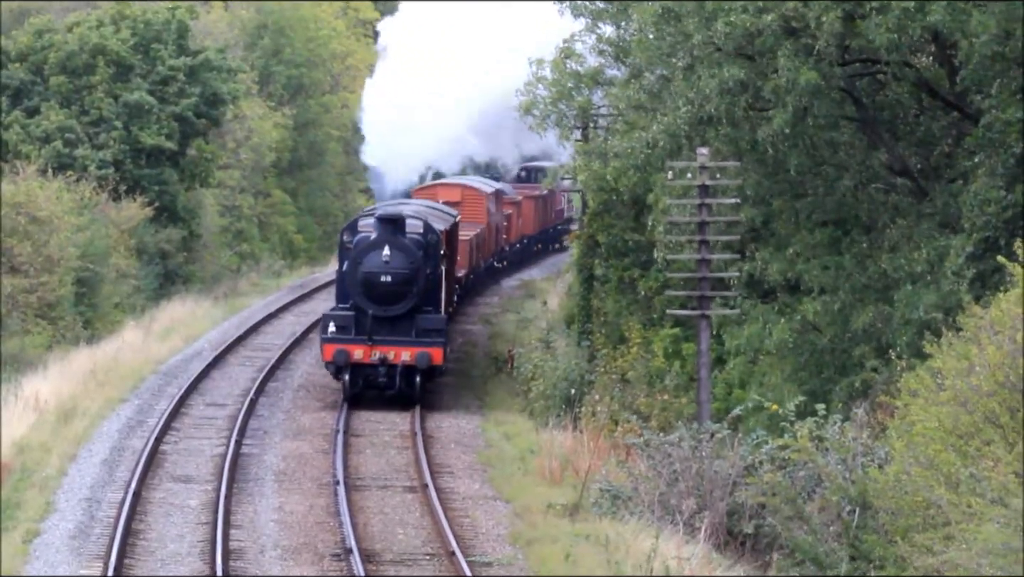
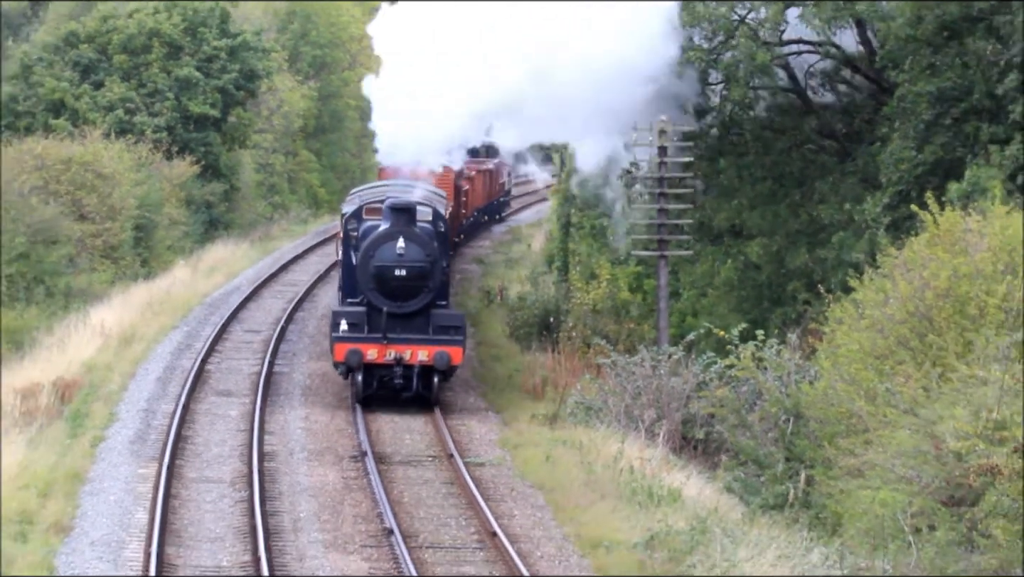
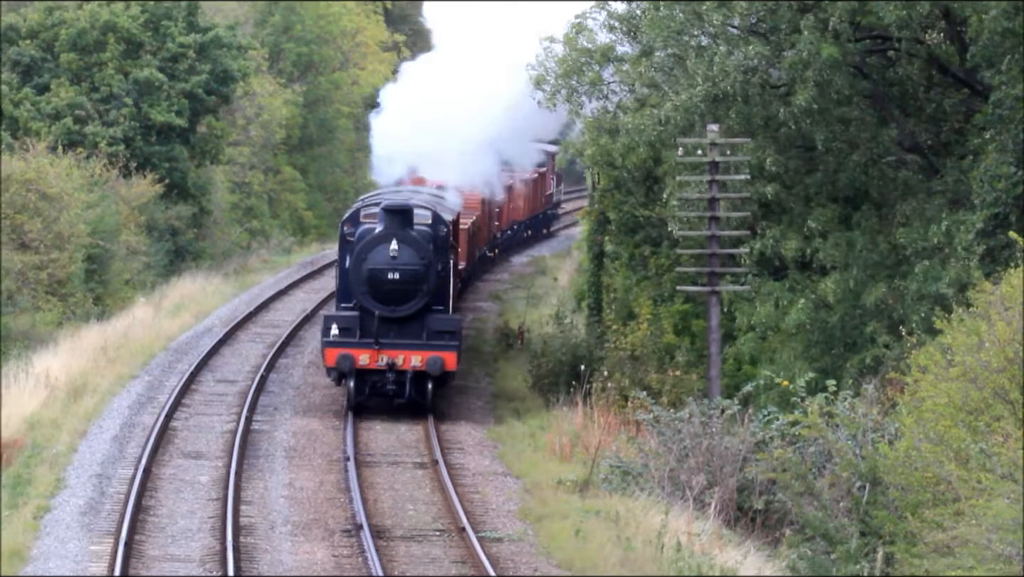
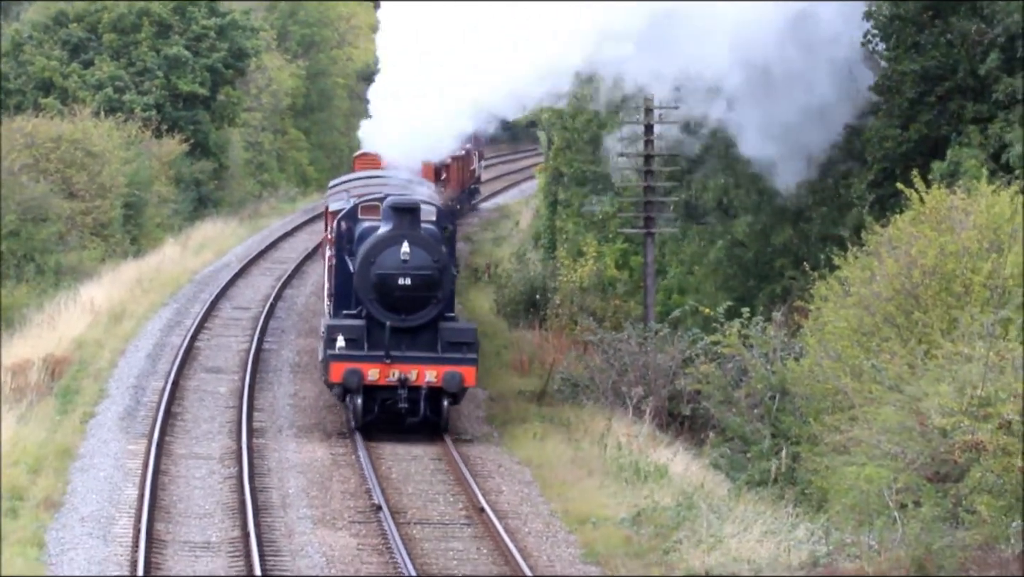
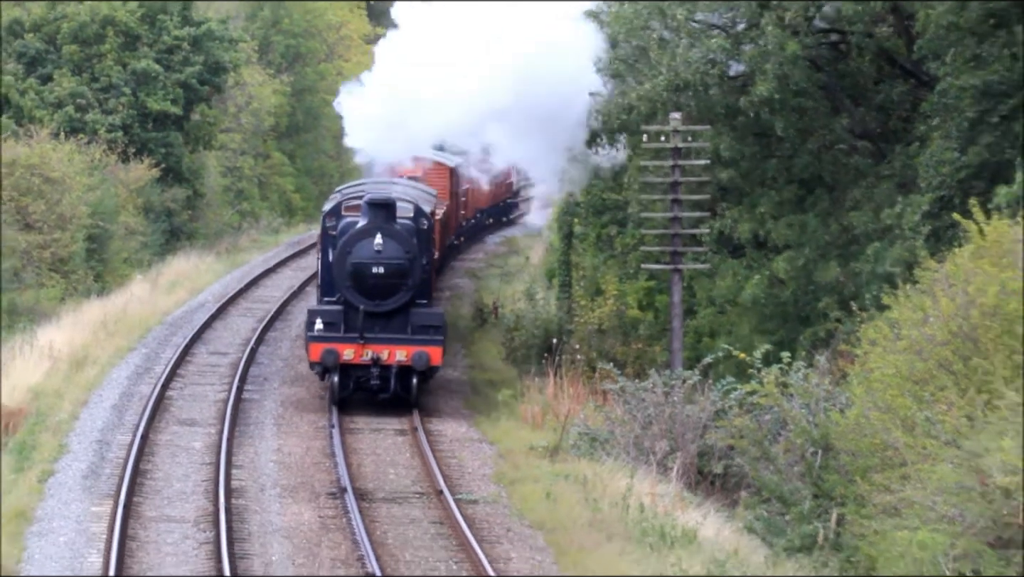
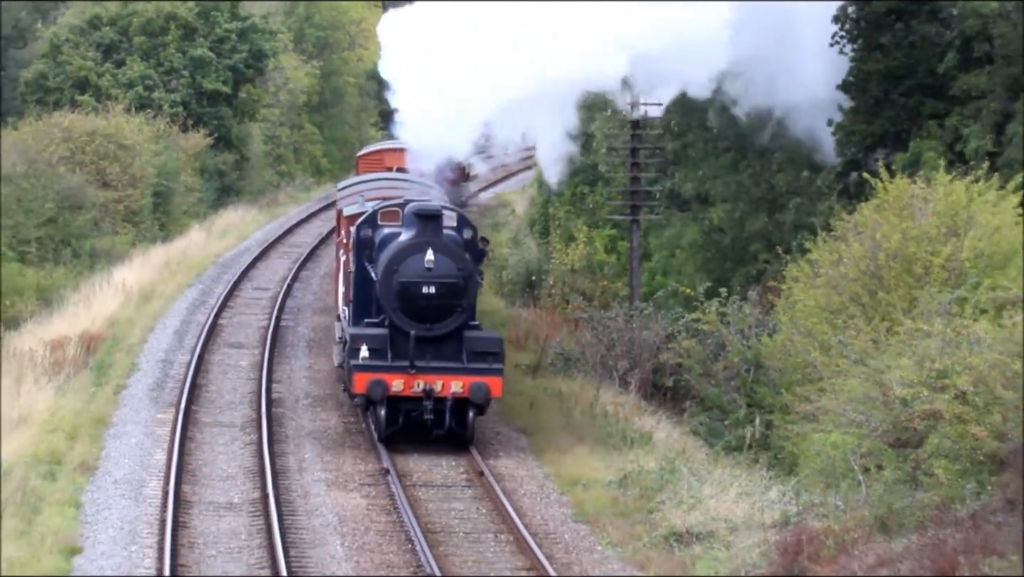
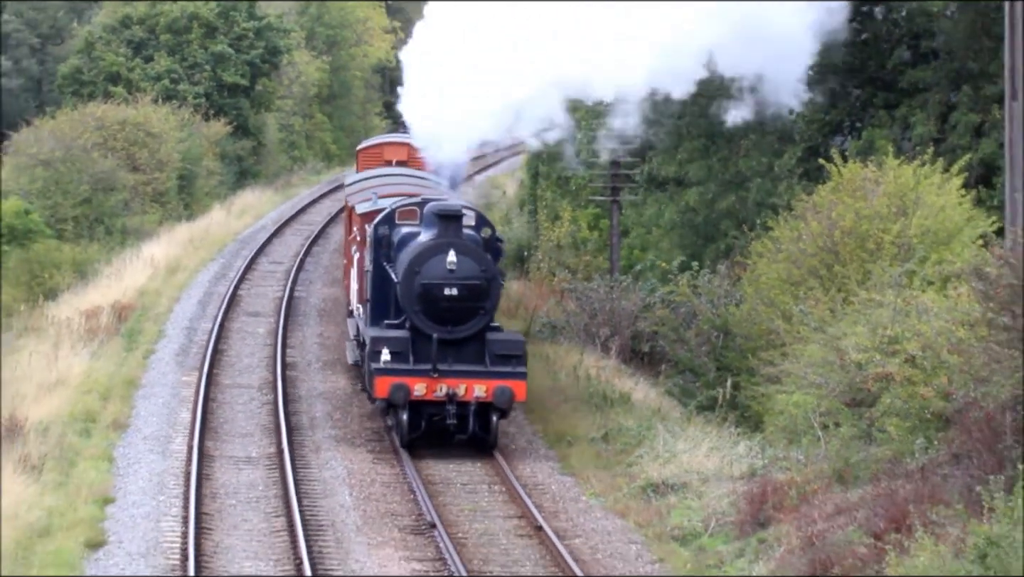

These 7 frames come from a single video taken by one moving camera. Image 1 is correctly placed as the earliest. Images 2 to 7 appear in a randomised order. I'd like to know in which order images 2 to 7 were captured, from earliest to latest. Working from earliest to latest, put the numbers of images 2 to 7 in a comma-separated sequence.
3, 5, 2, 4, 6, 7
